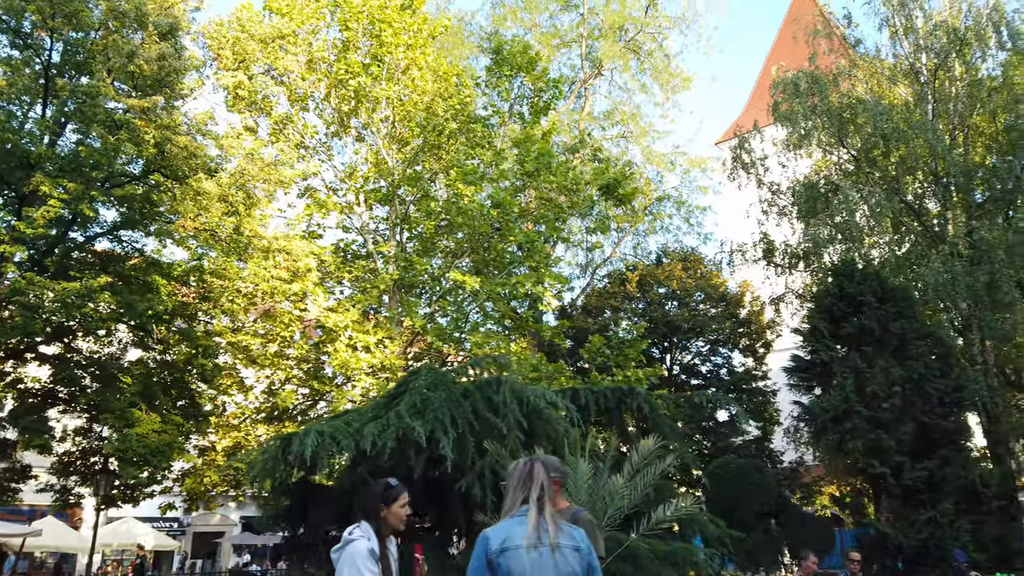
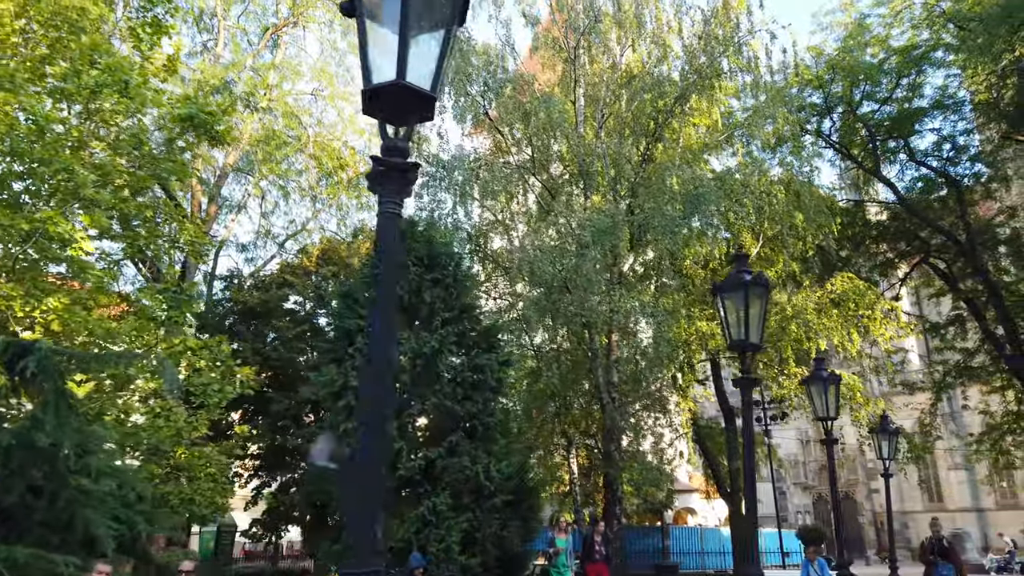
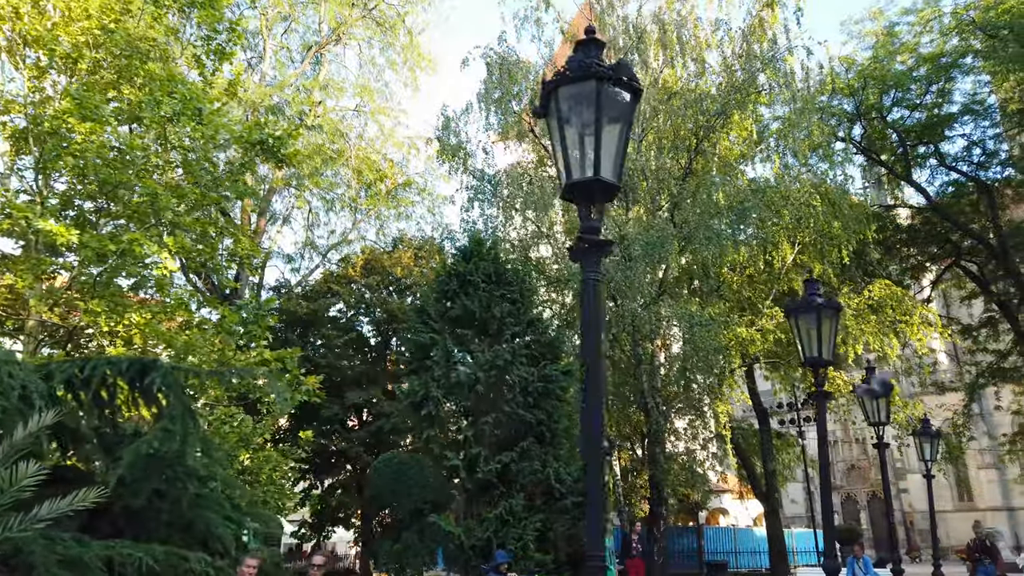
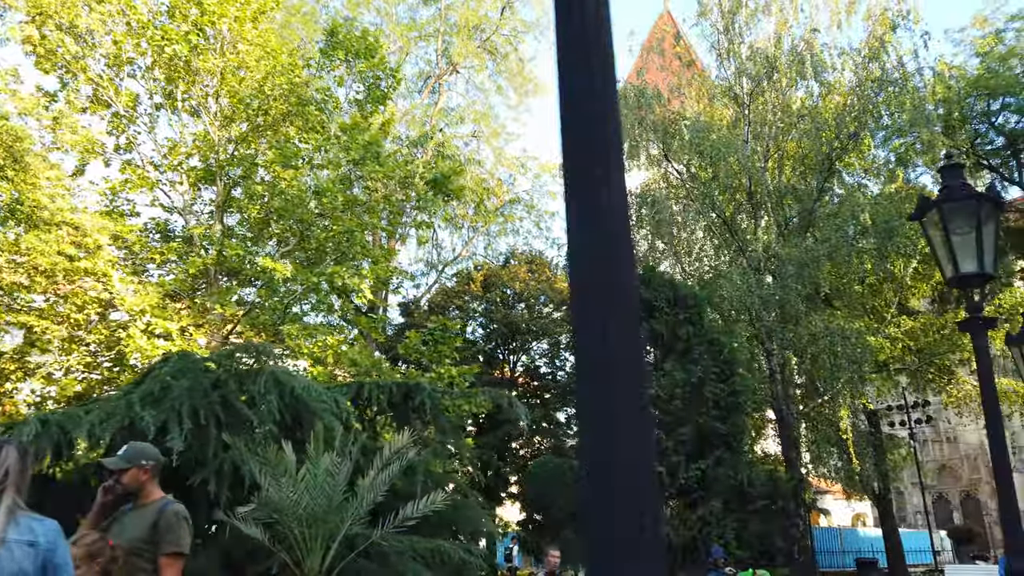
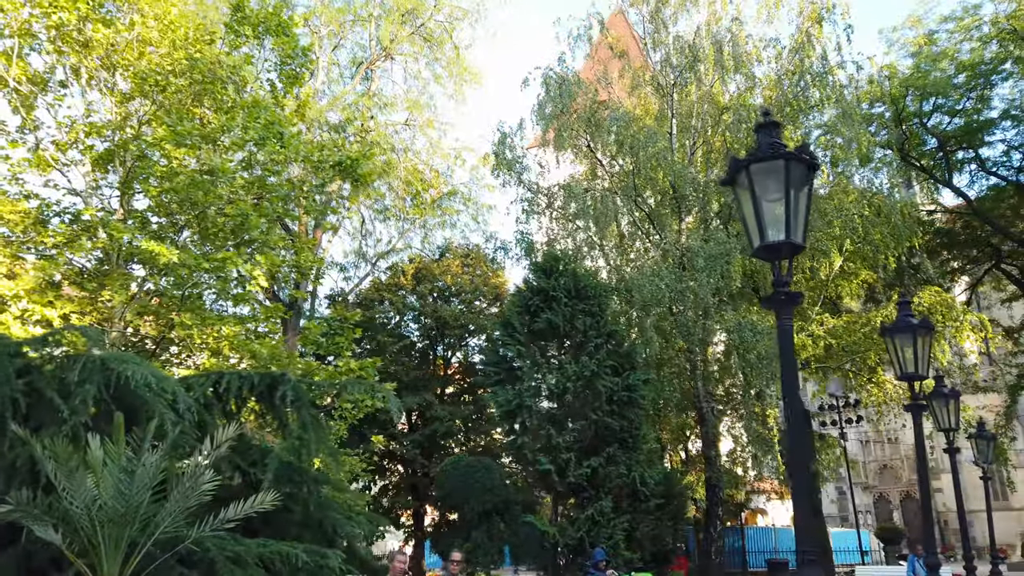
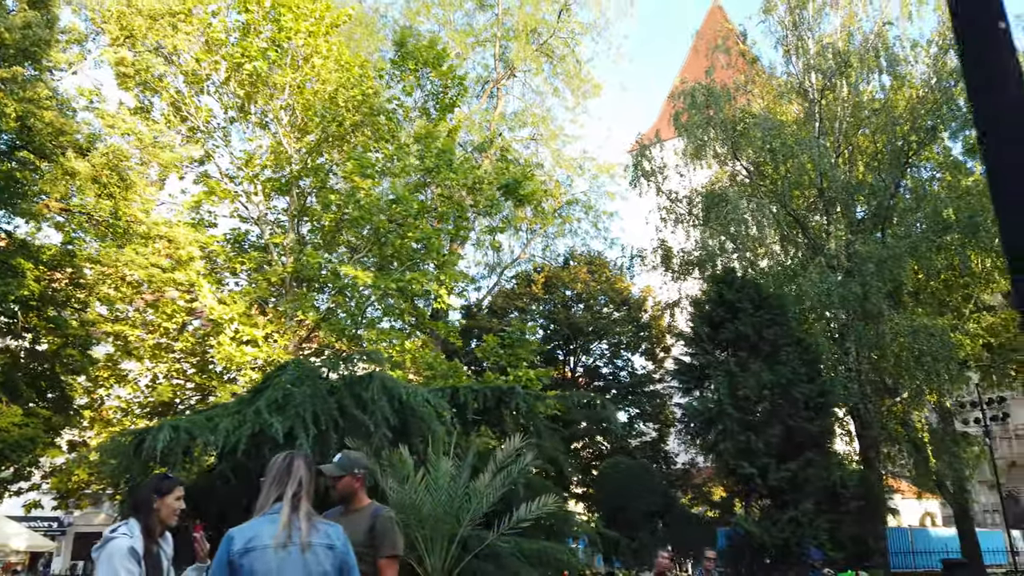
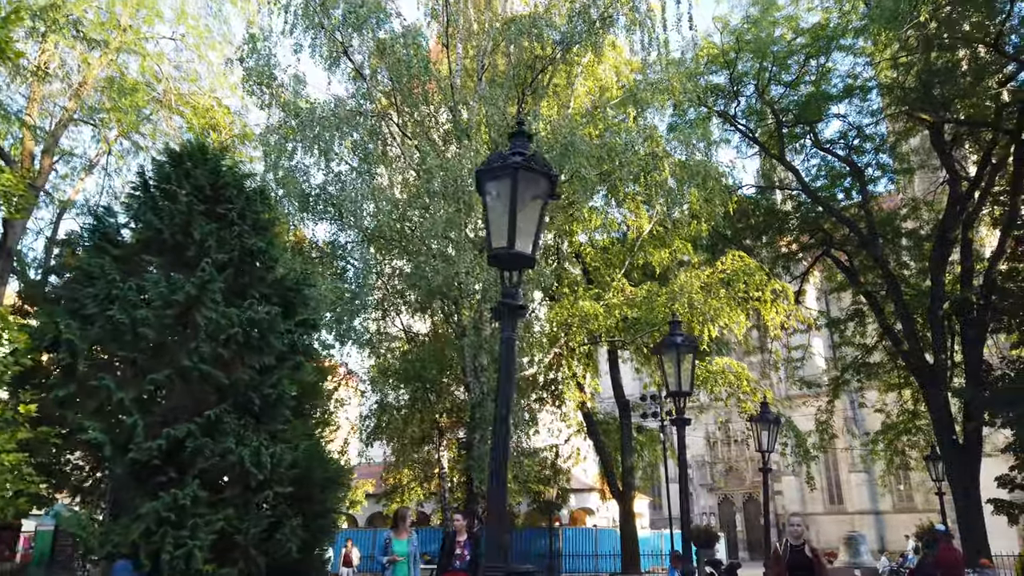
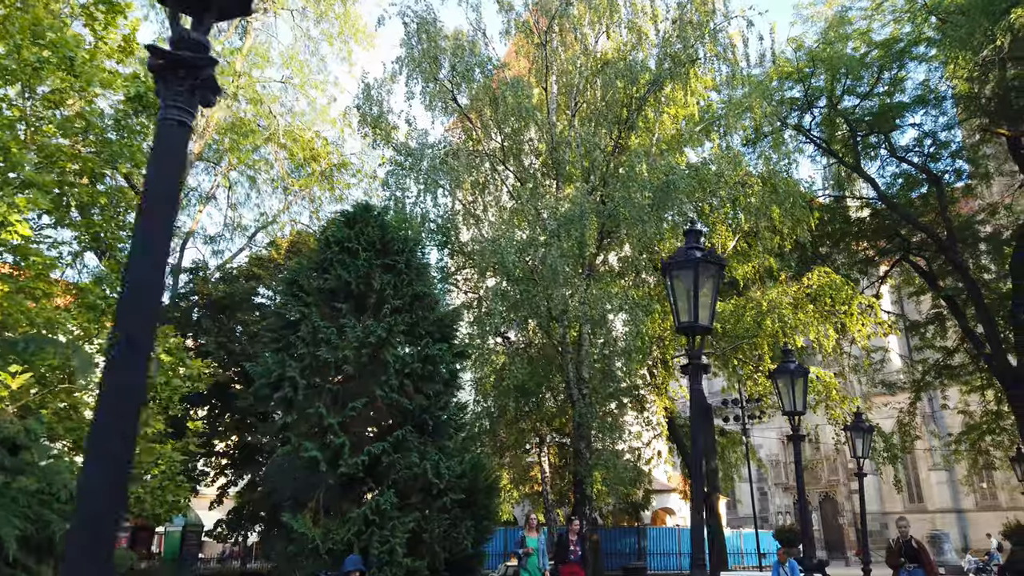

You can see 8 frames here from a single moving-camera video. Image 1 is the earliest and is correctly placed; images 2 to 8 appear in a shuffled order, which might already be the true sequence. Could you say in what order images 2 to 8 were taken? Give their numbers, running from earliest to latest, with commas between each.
6, 4, 5, 3, 2, 8, 7
